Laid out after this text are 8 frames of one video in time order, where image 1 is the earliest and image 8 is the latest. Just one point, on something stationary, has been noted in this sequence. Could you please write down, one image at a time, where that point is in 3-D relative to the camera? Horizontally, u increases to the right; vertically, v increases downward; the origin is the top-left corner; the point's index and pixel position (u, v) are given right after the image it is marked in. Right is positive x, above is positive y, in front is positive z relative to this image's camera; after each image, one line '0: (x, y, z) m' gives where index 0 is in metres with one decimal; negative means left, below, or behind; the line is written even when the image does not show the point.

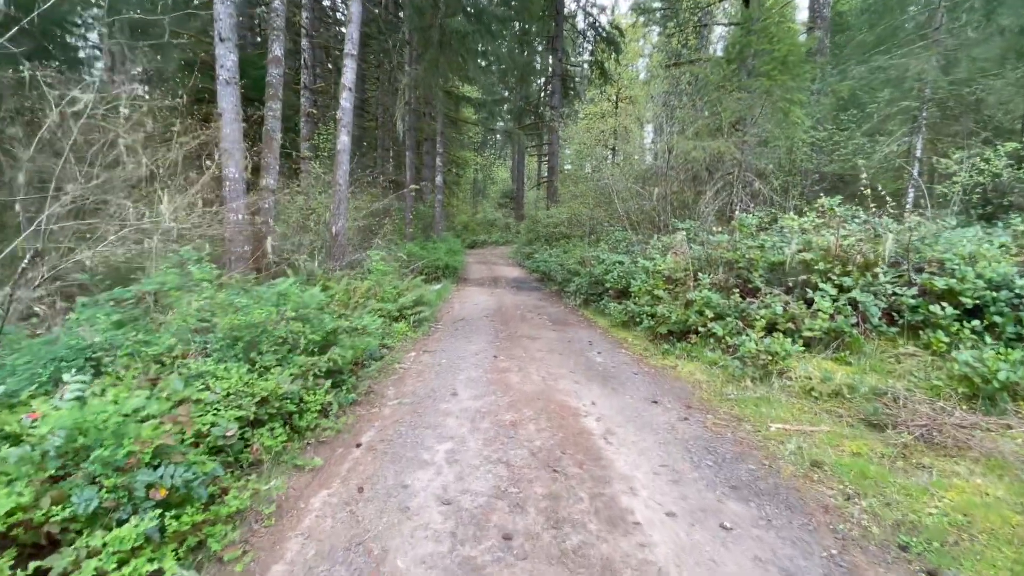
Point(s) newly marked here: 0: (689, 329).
0: (+2.4, -0.6, +6.5) m
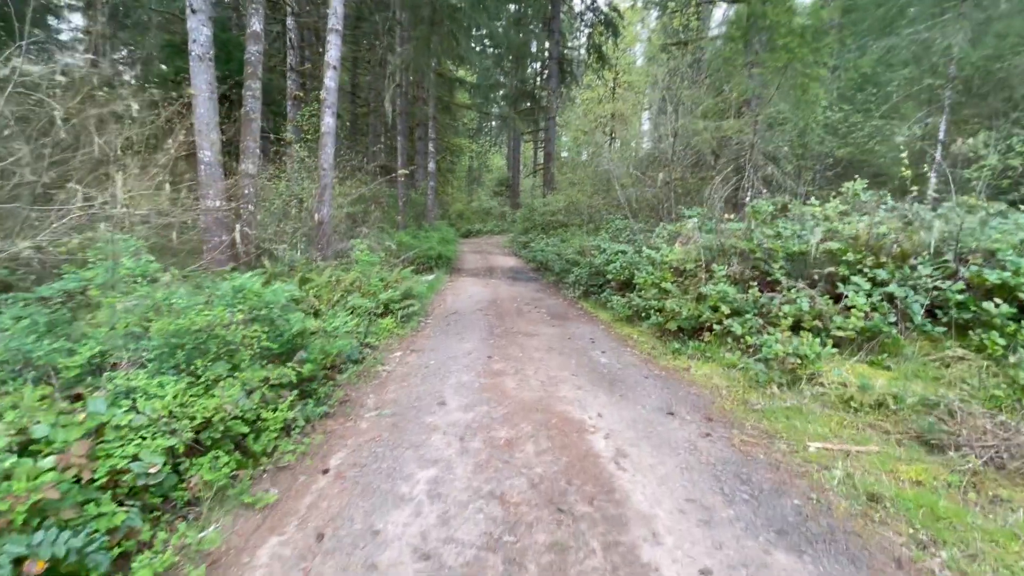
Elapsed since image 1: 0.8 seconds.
0: (+2.3, -0.5, +5.9) m
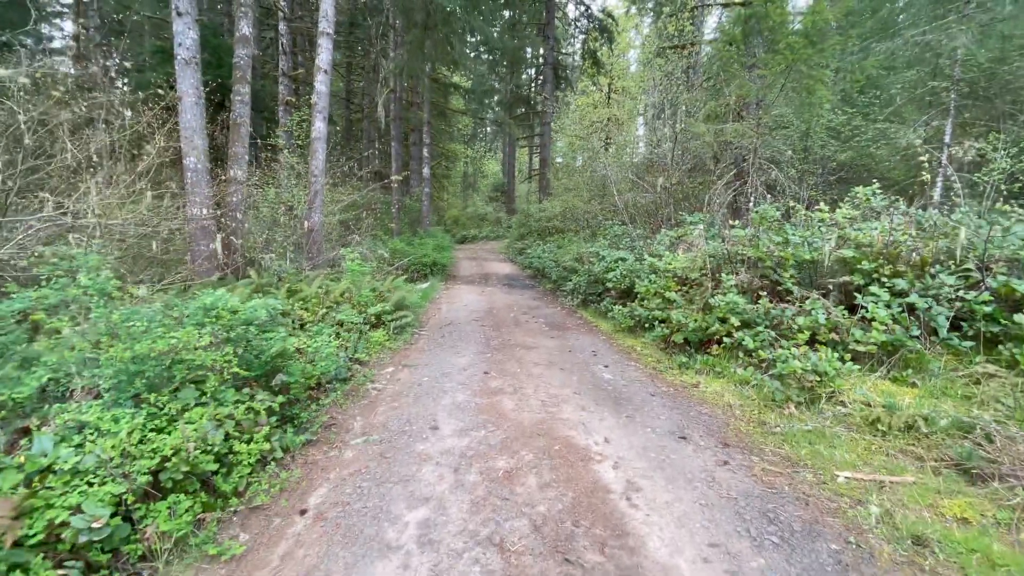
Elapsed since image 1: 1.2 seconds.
0: (+2.3, -0.6, +5.6) m
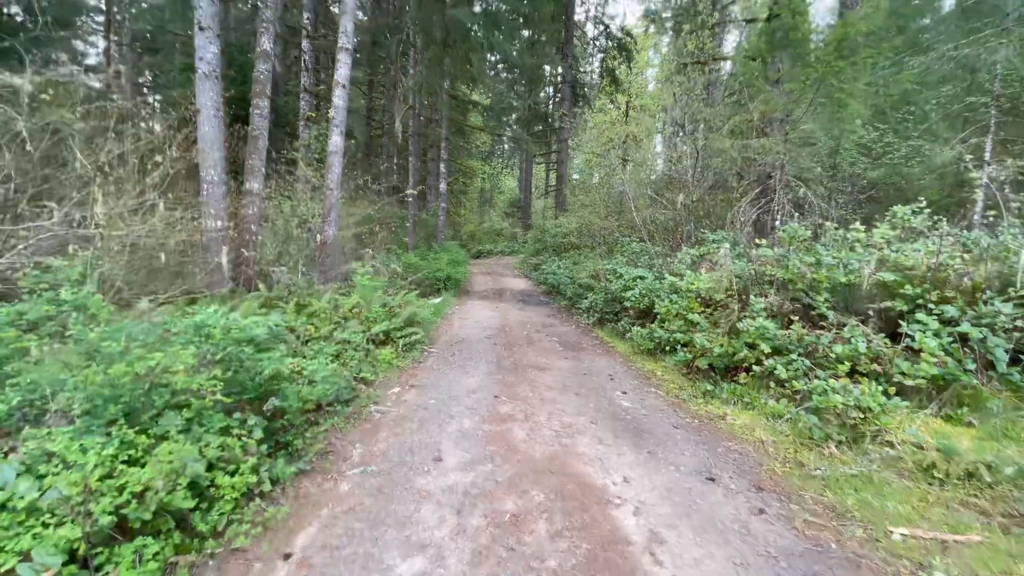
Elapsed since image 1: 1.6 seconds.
0: (+2.4, -0.8, +5.2) m
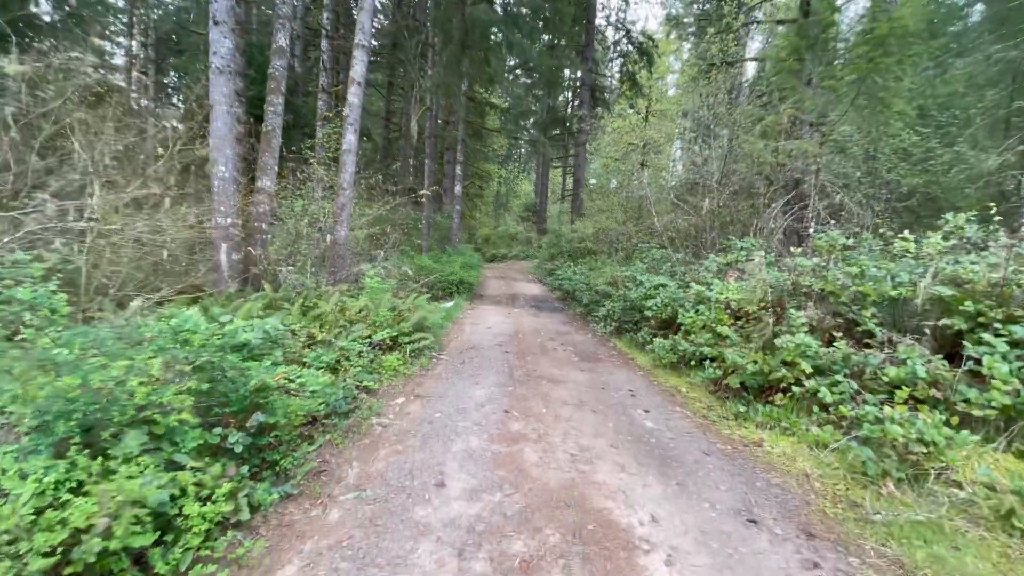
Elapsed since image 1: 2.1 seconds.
0: (+2.6, -1.0, +4.8) m
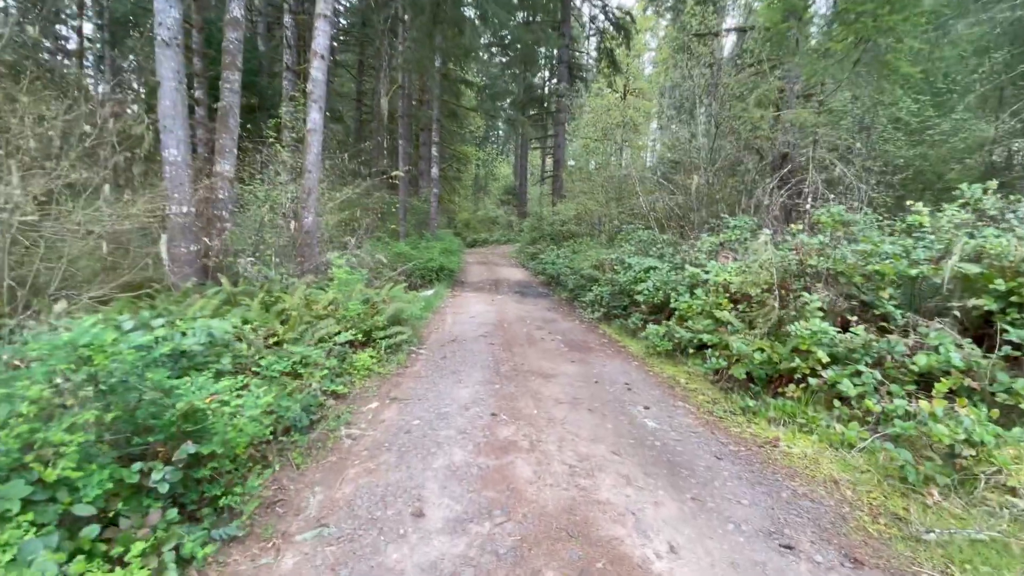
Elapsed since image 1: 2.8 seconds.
0: (+2.4, -0.8, +4.4) m
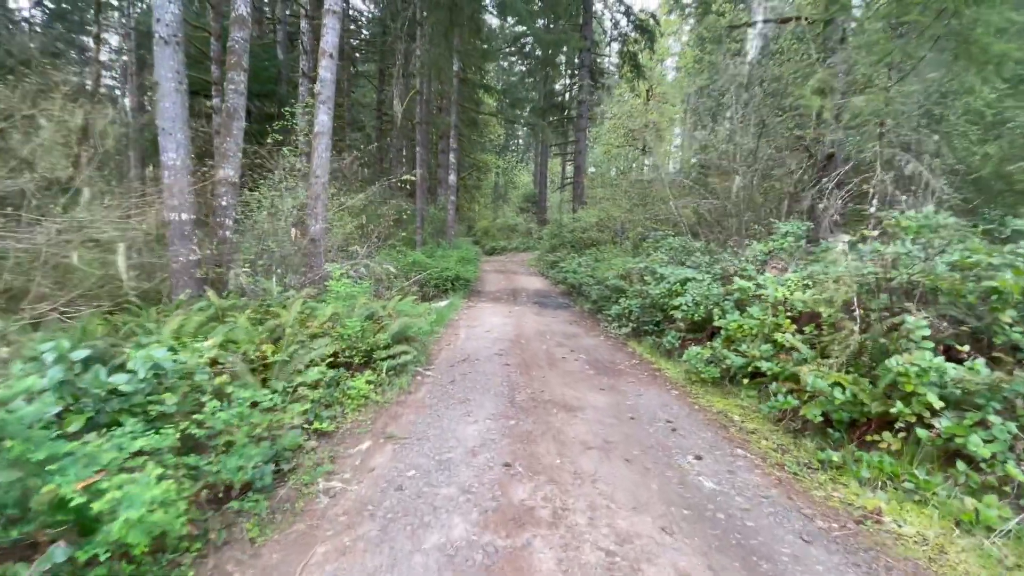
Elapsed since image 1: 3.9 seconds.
0: (+2.6, -0.9, +3.4) m
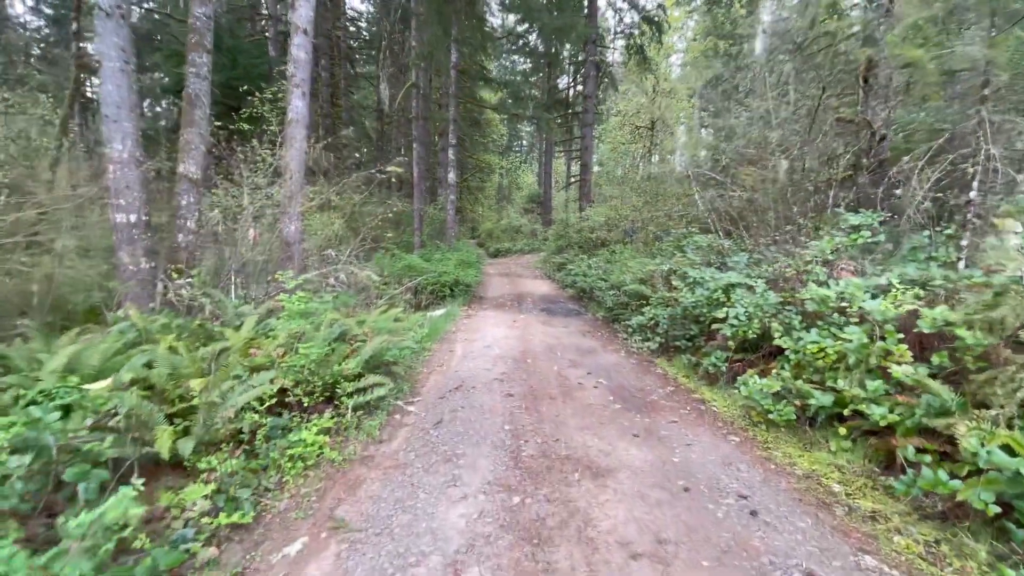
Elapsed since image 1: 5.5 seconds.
0: (+2.6, -1.0, +2.1) m
